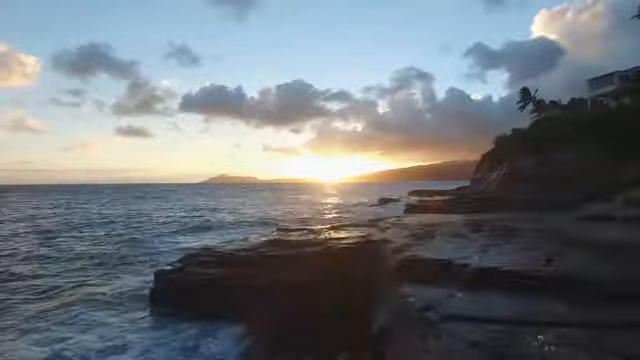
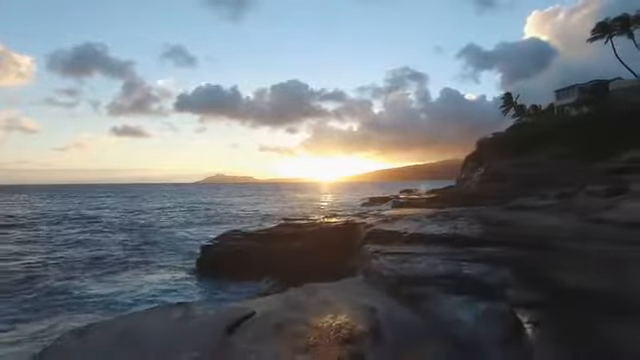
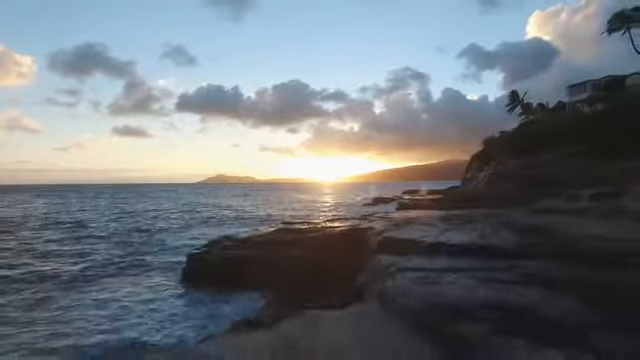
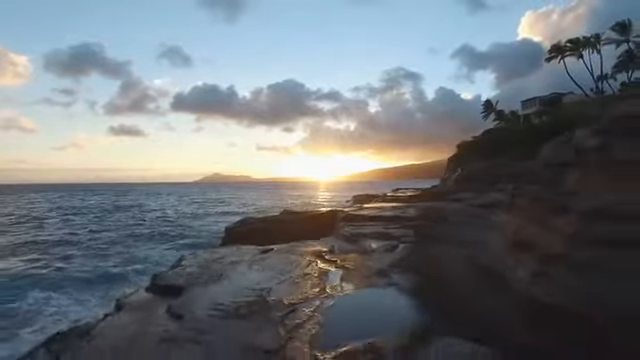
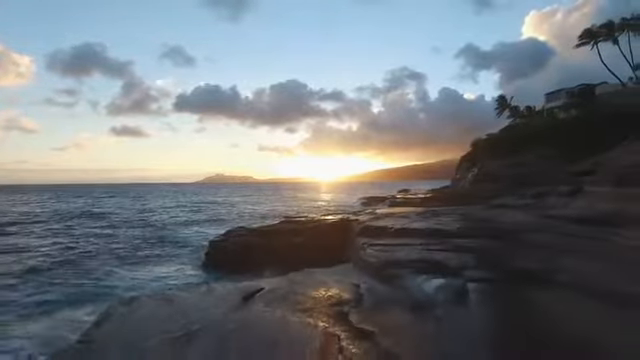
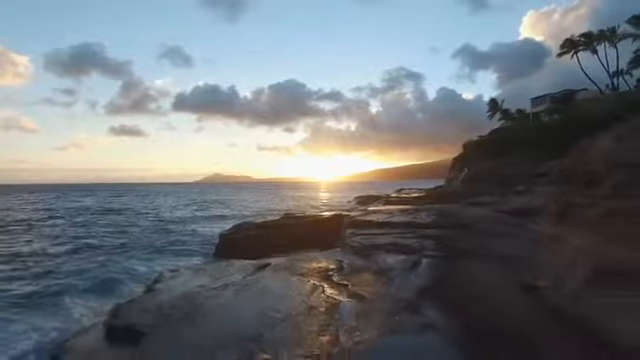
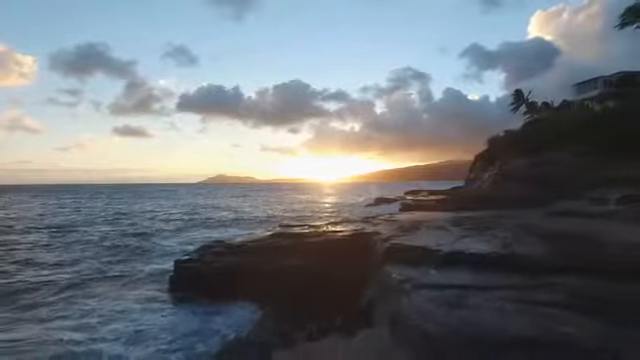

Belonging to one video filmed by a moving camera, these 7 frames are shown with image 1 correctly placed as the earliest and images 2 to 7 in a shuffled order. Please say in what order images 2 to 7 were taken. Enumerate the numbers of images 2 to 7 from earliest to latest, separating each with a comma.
7, 3, 2, 5, 6, 4
